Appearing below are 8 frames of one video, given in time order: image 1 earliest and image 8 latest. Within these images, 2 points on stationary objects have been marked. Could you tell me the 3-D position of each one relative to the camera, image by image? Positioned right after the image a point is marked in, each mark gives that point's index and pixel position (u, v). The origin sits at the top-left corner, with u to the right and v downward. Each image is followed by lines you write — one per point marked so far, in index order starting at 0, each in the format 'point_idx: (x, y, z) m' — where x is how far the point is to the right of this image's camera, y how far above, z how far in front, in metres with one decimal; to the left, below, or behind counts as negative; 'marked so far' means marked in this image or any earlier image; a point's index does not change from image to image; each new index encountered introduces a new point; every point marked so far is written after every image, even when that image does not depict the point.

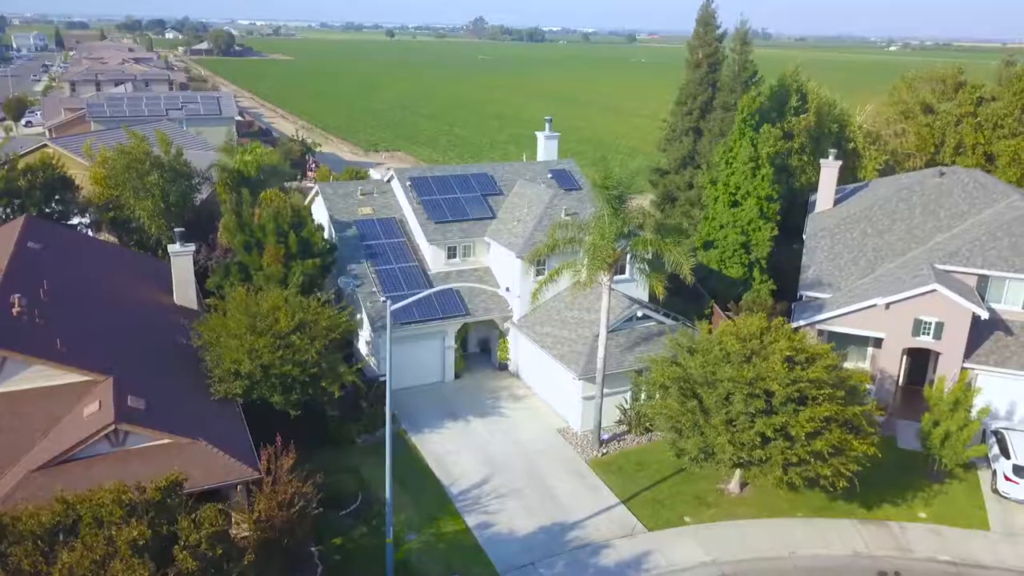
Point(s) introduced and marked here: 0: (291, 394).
0: (-4.6, -2.1, +16.9) m
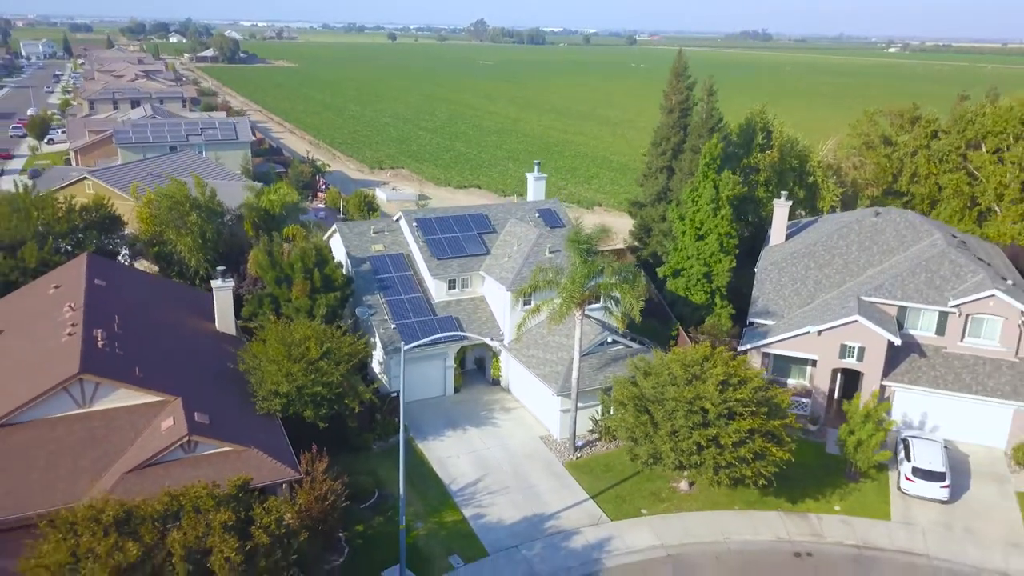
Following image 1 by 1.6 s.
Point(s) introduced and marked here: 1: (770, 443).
0: (-4.8, -3.0, +20.7) m
1: (+5.9, -3.6, +19.1) m
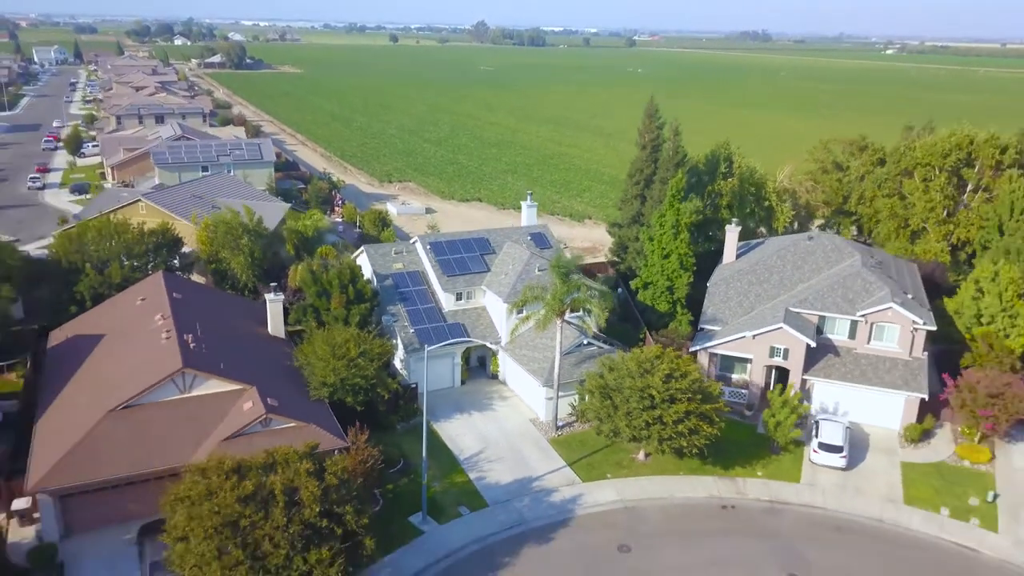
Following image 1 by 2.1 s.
0: (-5.0, -3.5, +26.6) m
1: (+5.8, -4.0, +25.1) m
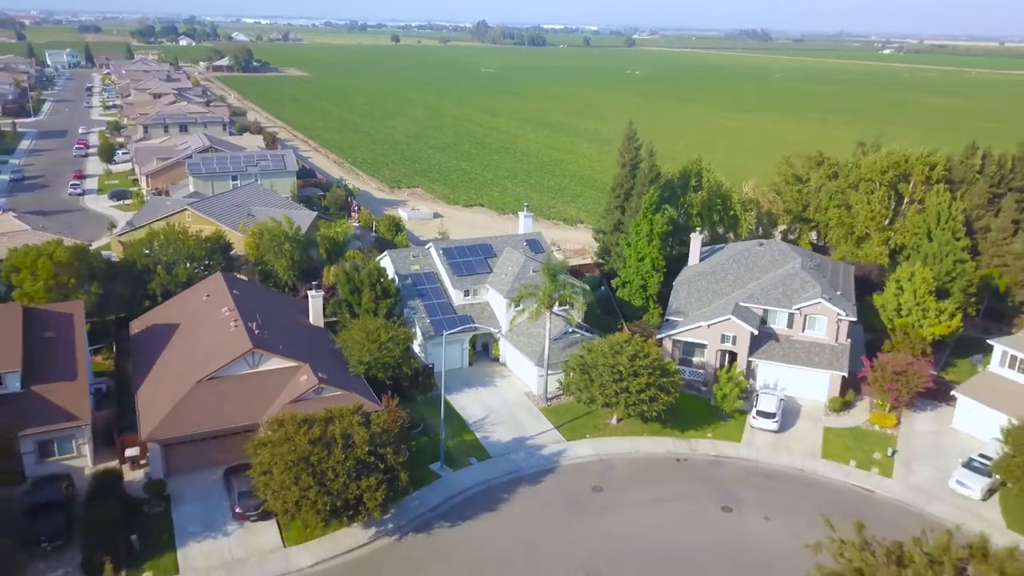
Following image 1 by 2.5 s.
0: (-5.1, -3.4, +33.2) m
1: (+5.7, -4.0, +31.6) m
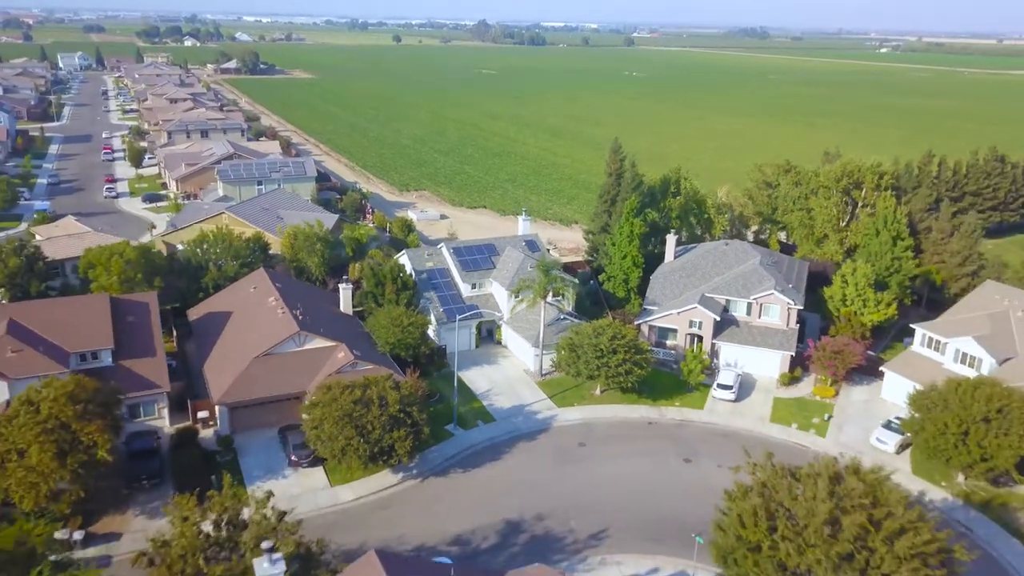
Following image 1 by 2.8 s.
0: (-5.1, -3.1, +39.7) m
1: (+5.7, -3.6, +38.2) m
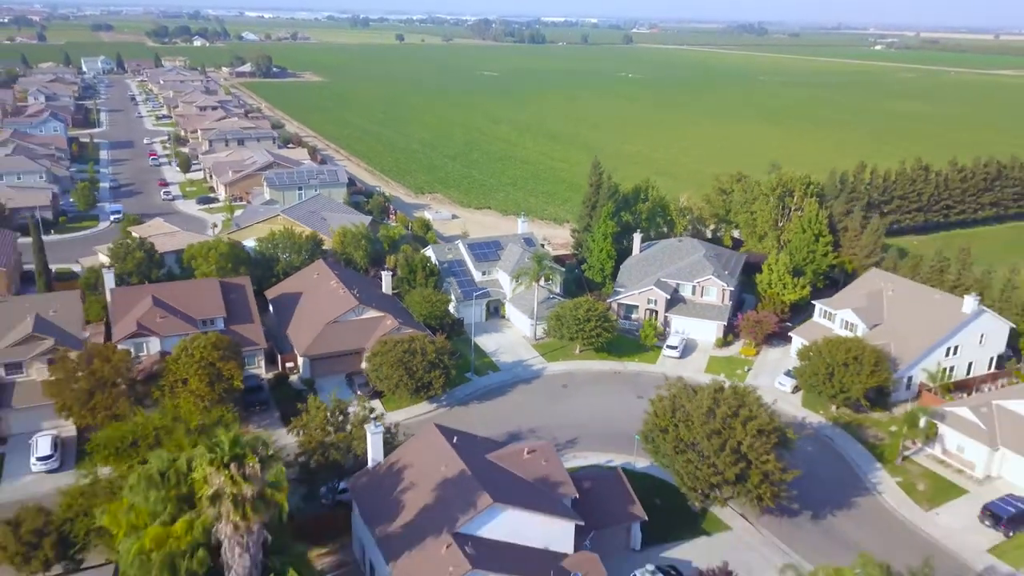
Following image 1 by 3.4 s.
0: (-5.0, -2.1, +53.1) m
1: (+5.8, -2.7, +51.6) m
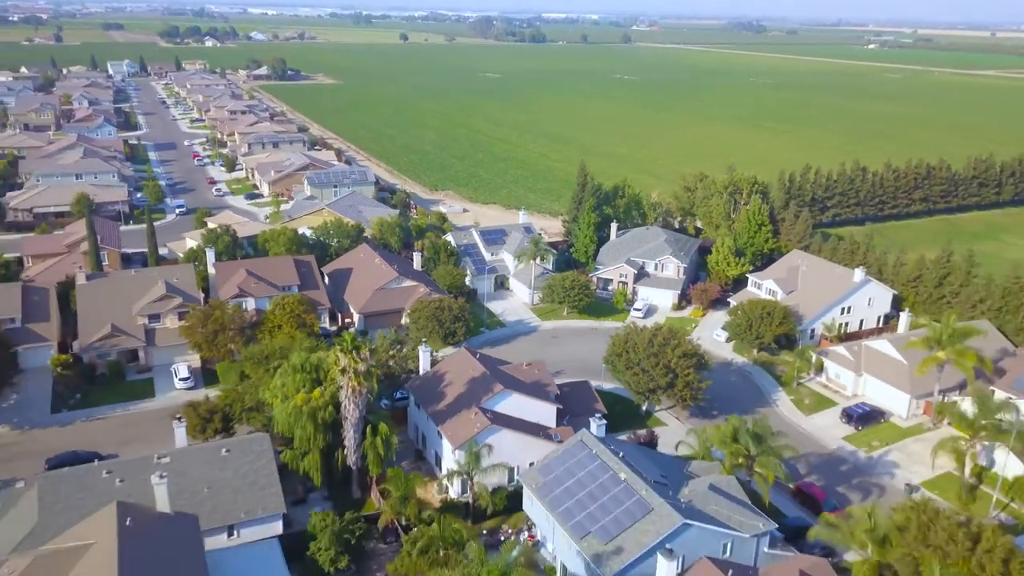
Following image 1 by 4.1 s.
0: (-4.7, -0.2, +69.1) m
1: (+6.0, -0.8, +67.6) m
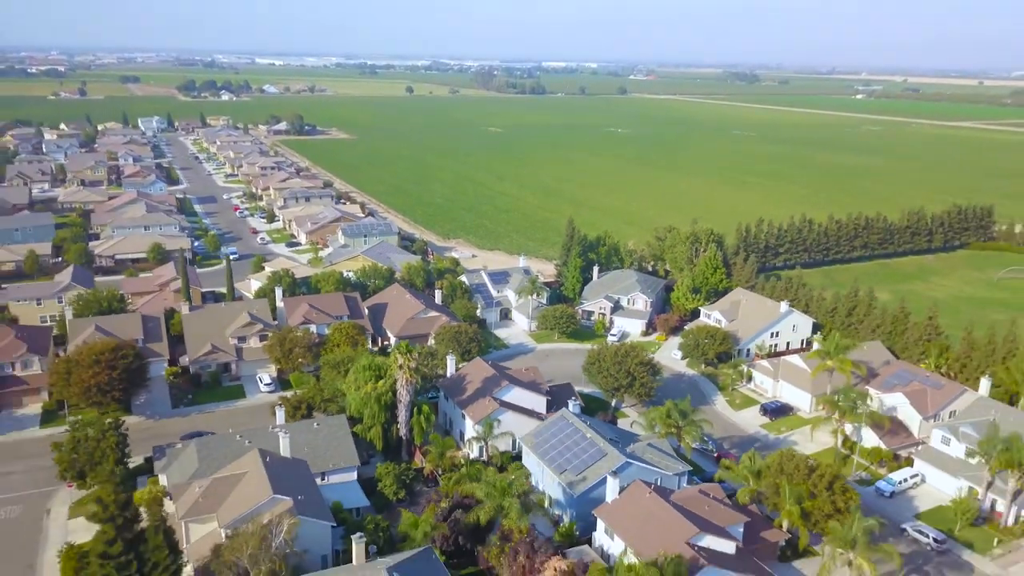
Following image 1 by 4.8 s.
0: (-4.5, -3.4, +87.4) m
1: (+6.3, -3.9, +85.8) m
